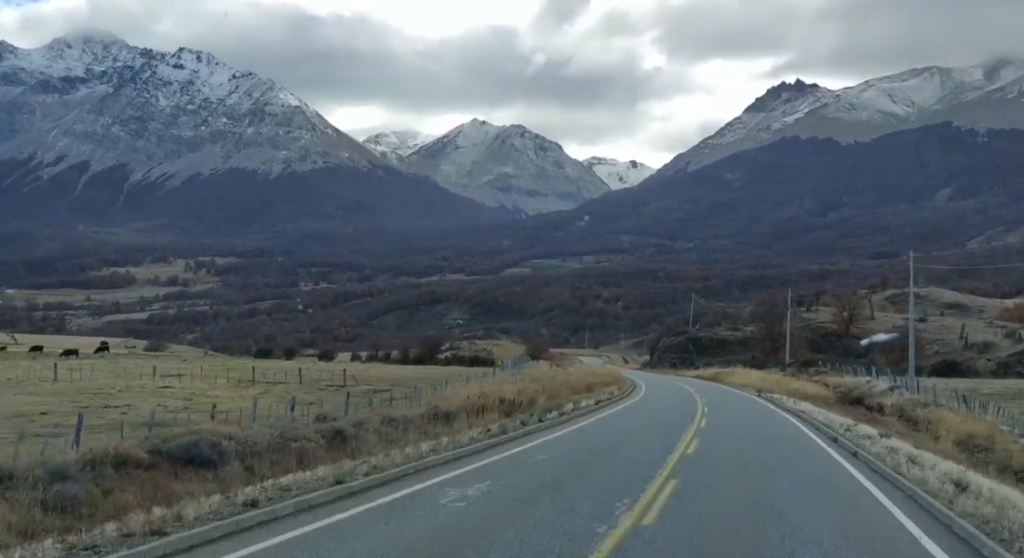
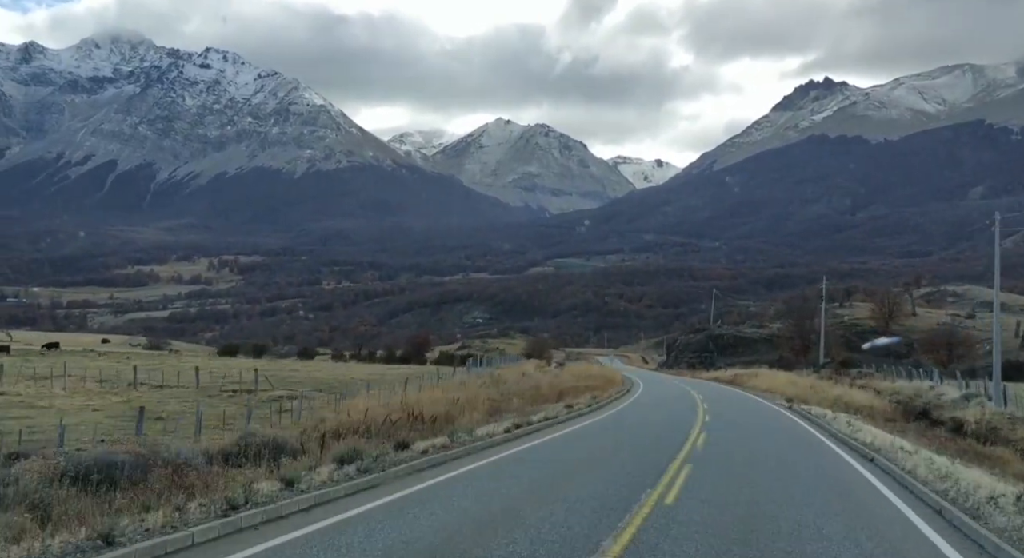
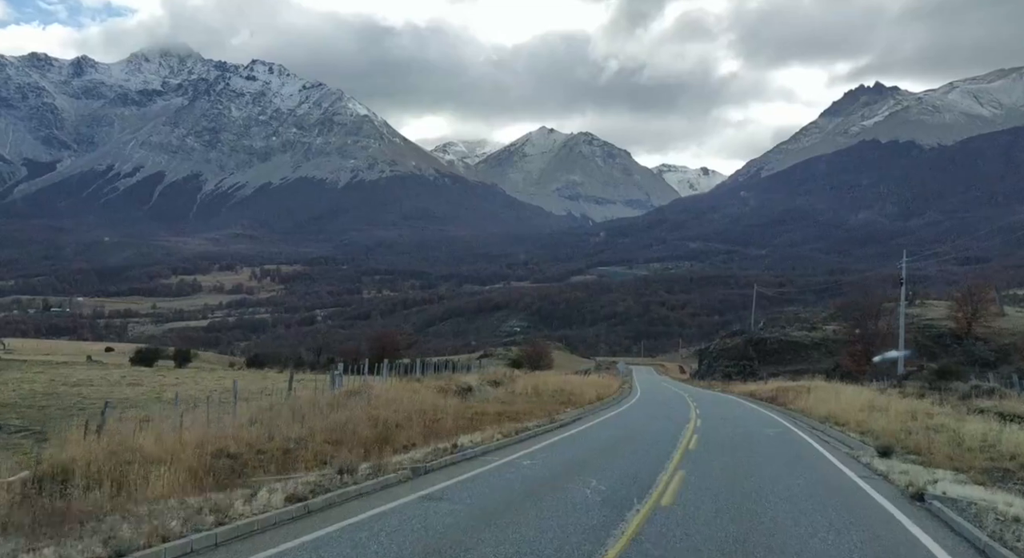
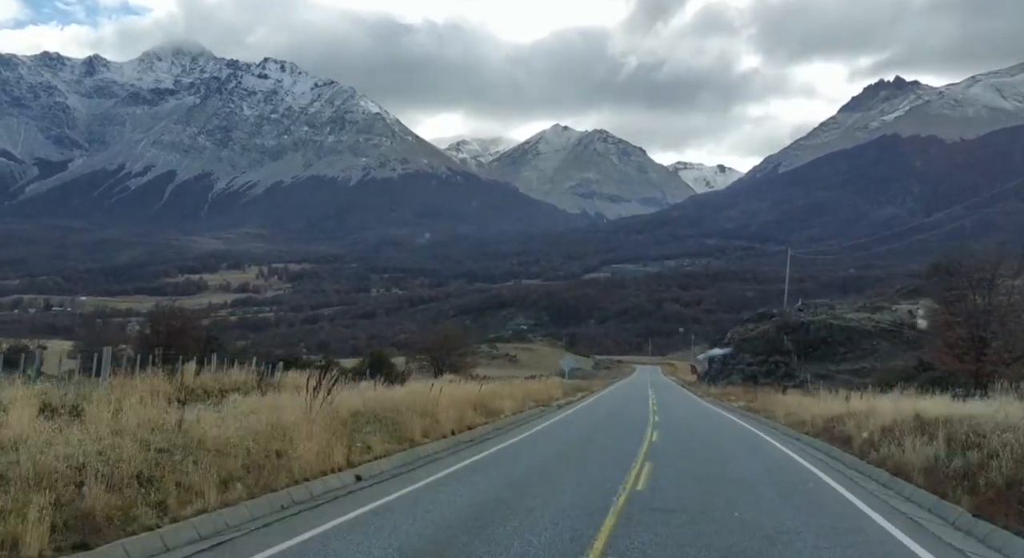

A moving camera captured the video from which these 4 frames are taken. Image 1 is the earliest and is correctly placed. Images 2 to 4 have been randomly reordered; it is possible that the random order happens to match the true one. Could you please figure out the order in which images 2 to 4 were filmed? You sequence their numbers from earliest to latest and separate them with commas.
2, 3, 4
